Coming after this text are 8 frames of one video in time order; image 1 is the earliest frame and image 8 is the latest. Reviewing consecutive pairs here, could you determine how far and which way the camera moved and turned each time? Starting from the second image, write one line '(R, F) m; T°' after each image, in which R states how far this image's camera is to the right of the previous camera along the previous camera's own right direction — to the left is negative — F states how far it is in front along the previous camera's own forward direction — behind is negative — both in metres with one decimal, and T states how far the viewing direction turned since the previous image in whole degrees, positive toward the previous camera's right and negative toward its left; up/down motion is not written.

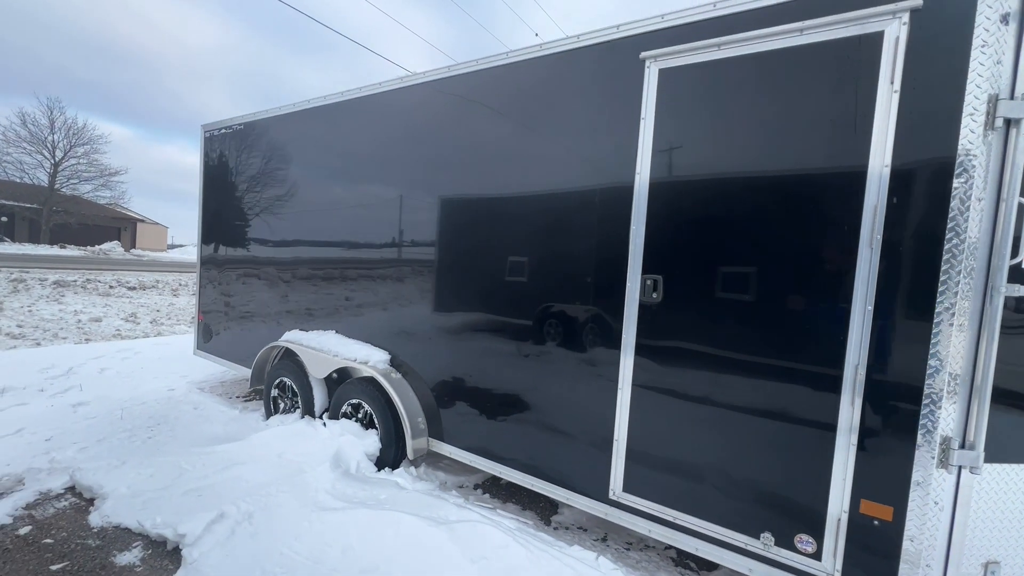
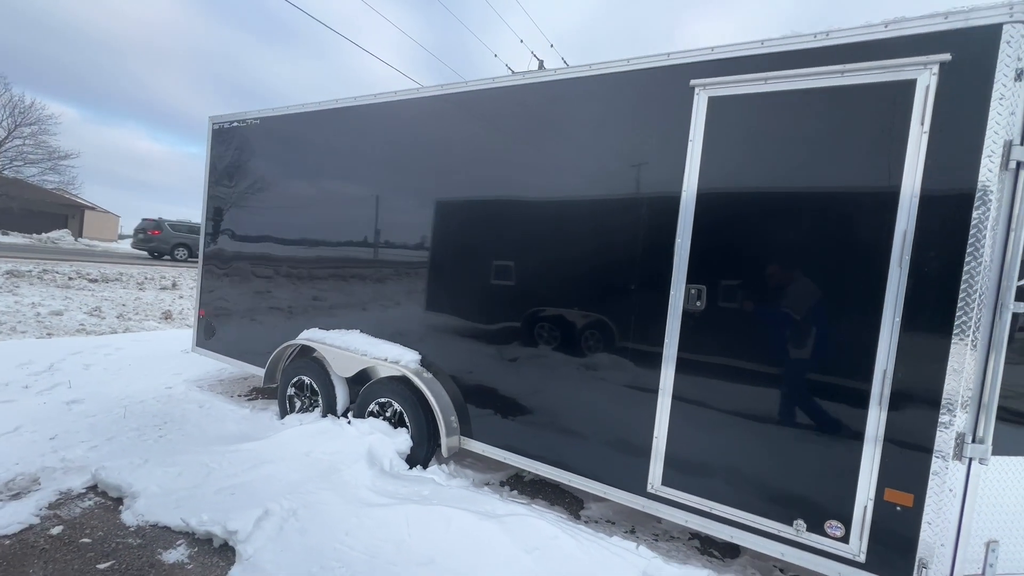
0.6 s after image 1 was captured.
(-0.5, -0.1) m; +4°
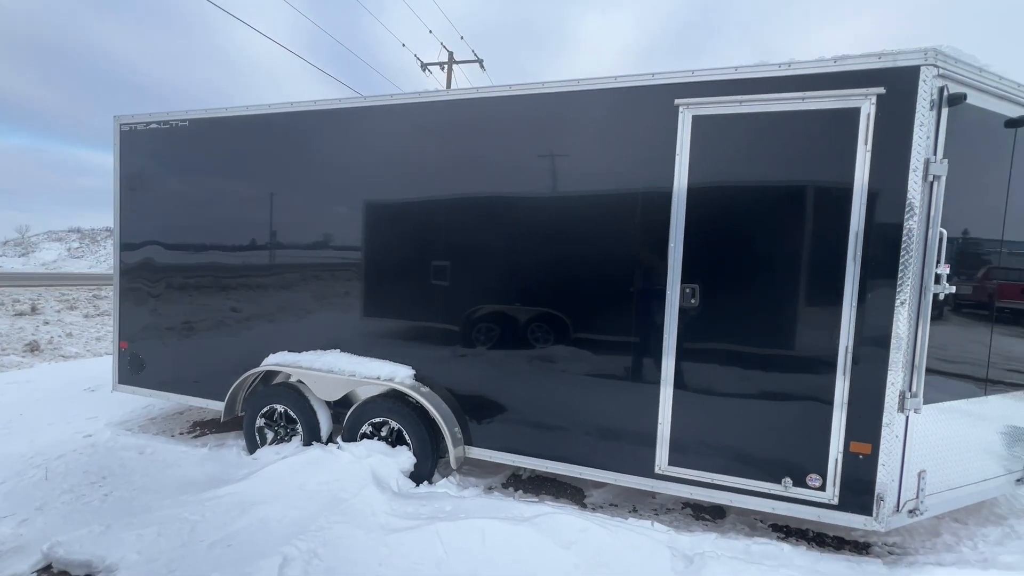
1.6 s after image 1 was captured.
(-0.6, 0.0) m; +11°
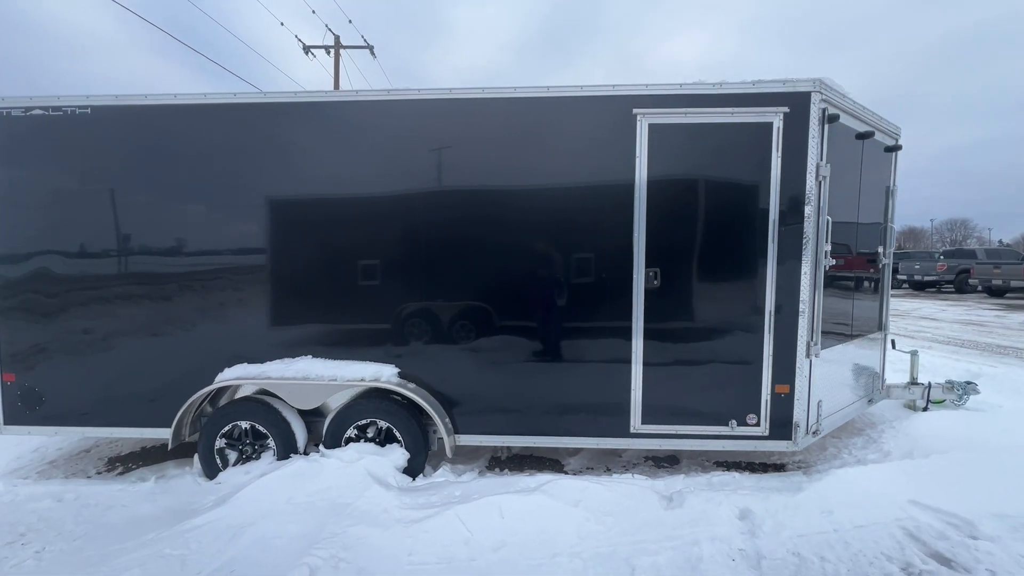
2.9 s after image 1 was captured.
(-0.6, -0.1) m; +14°
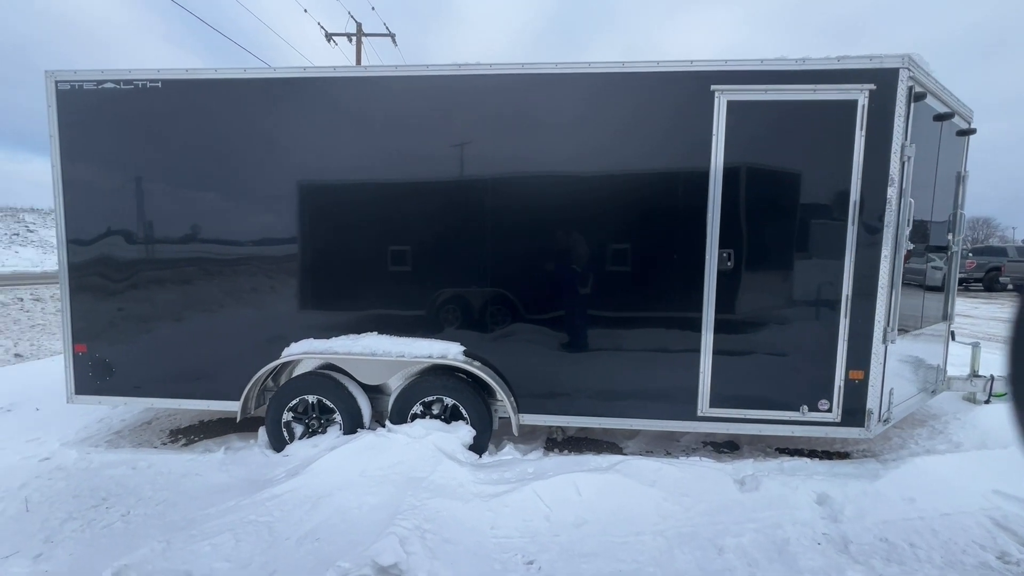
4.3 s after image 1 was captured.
(-0.4, 0.0) m; -1°
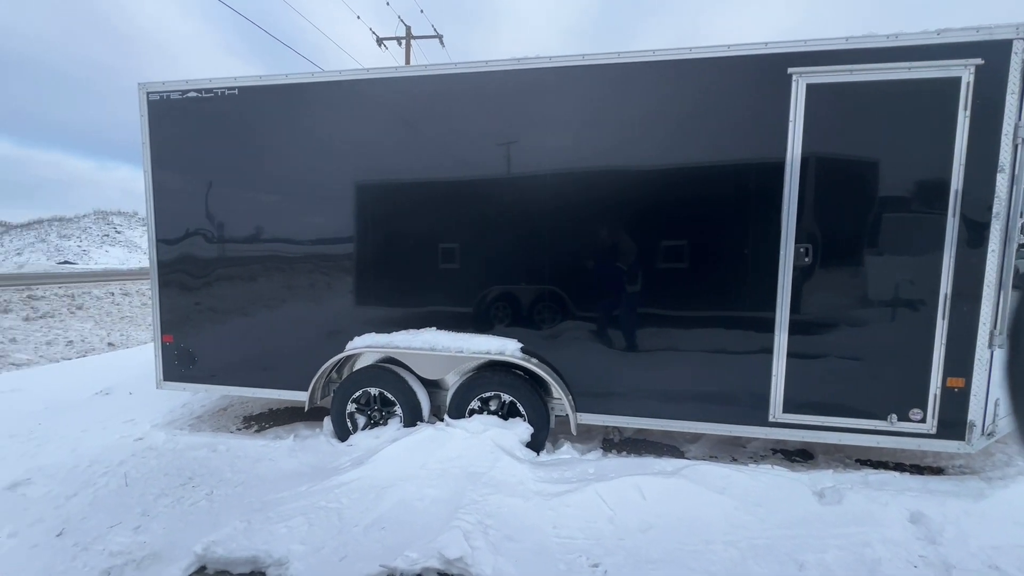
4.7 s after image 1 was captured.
(-0.1, 0.0) m; -6°
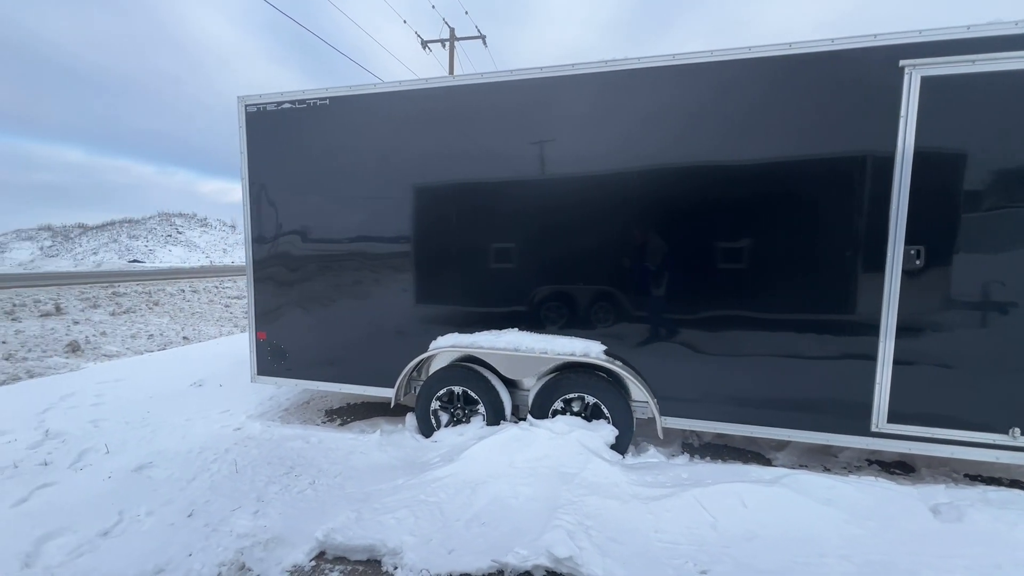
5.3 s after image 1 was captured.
(-0.4, 0.0) m; -5°
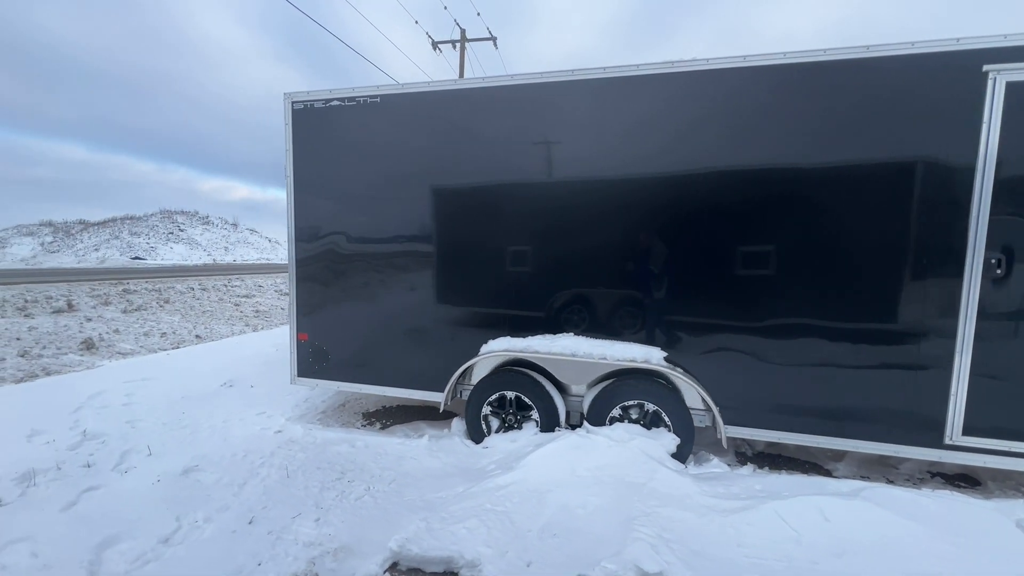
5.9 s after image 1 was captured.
(-0.4, +0.1) m; 0°
